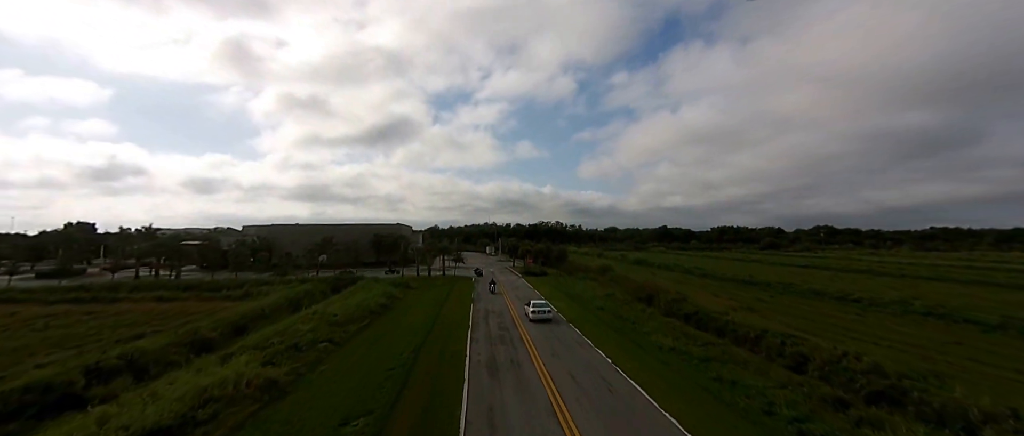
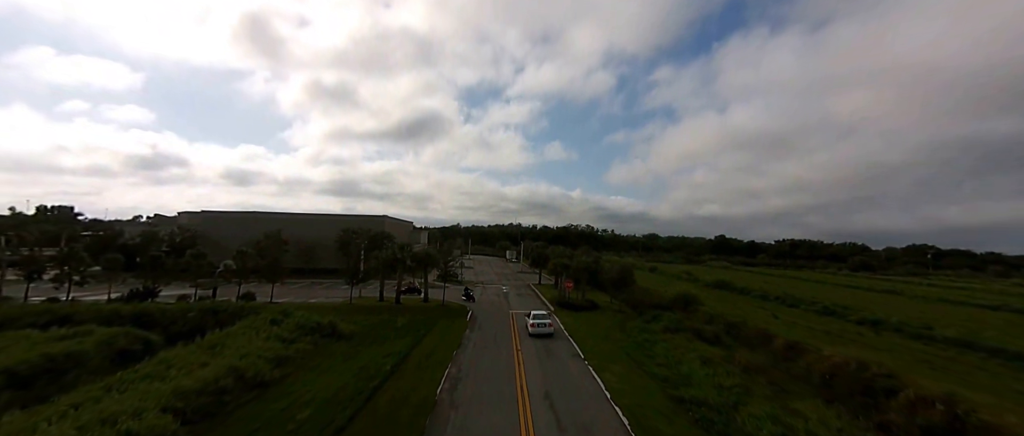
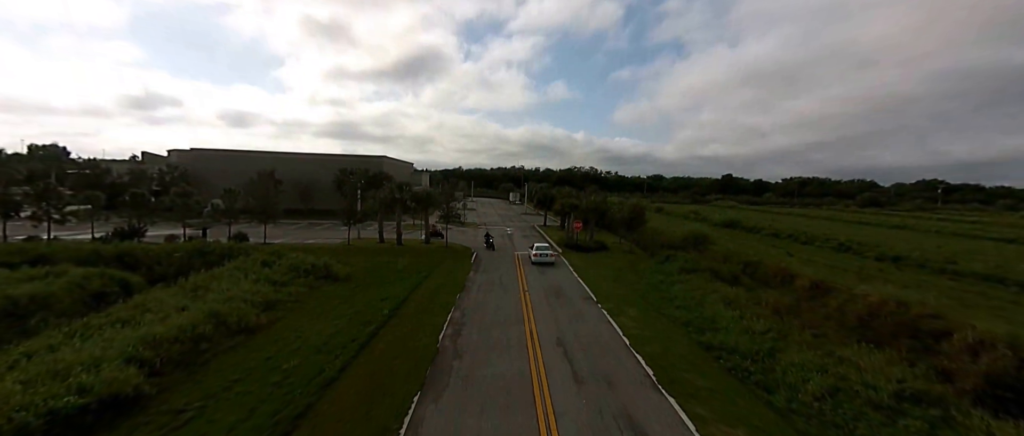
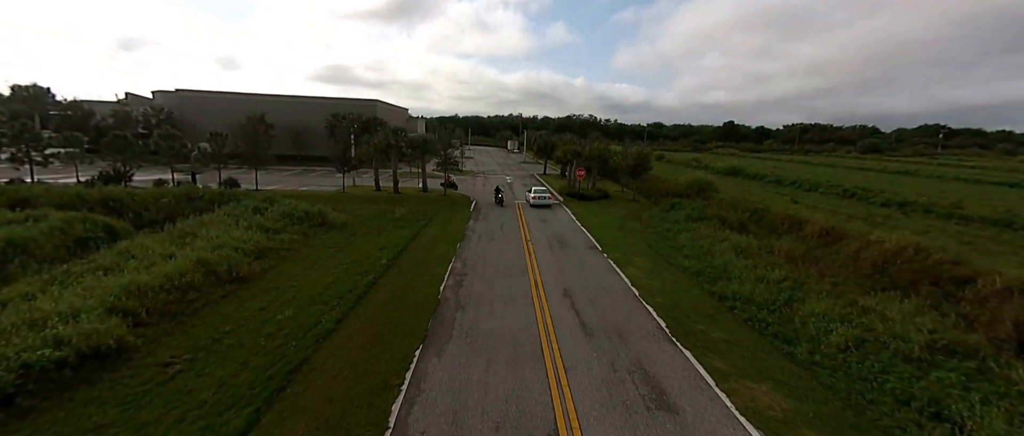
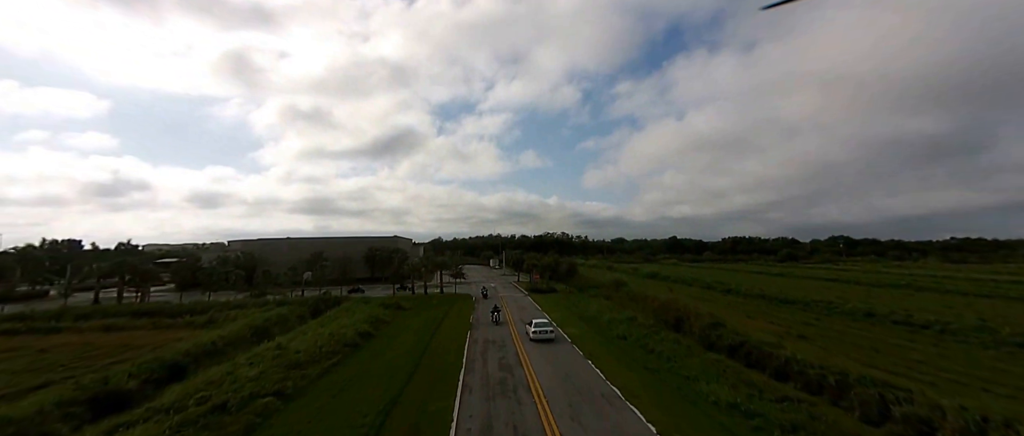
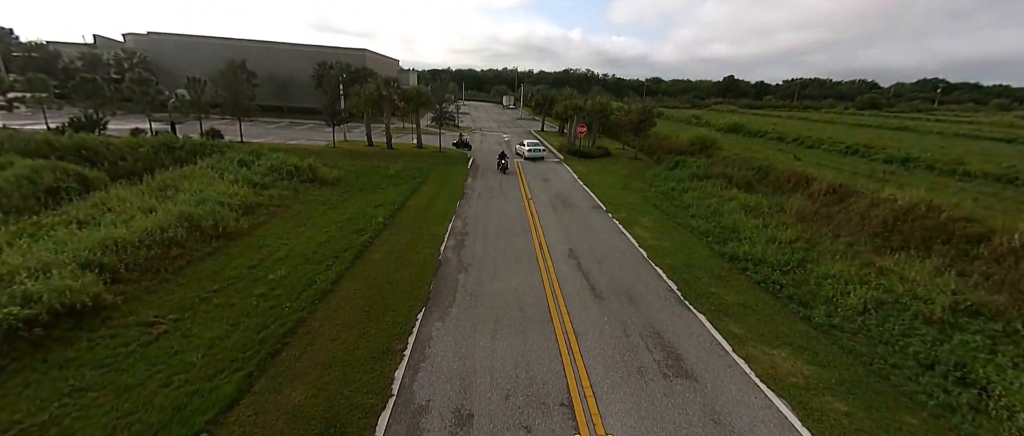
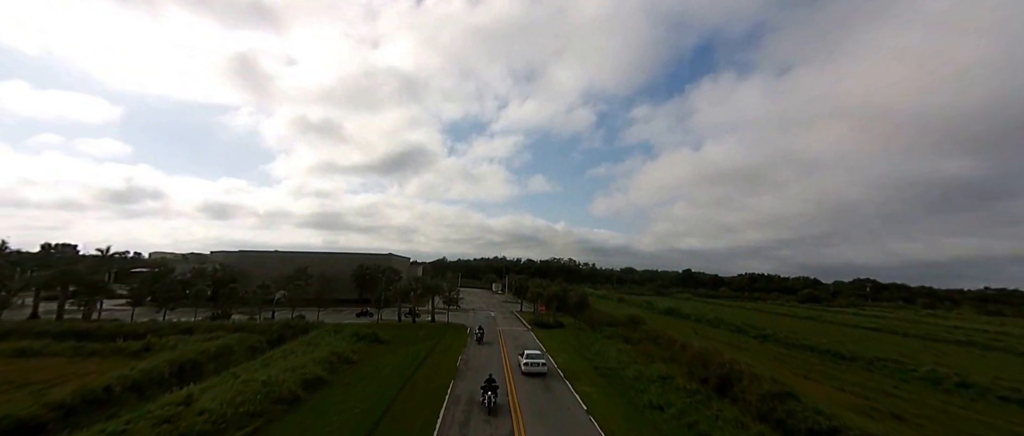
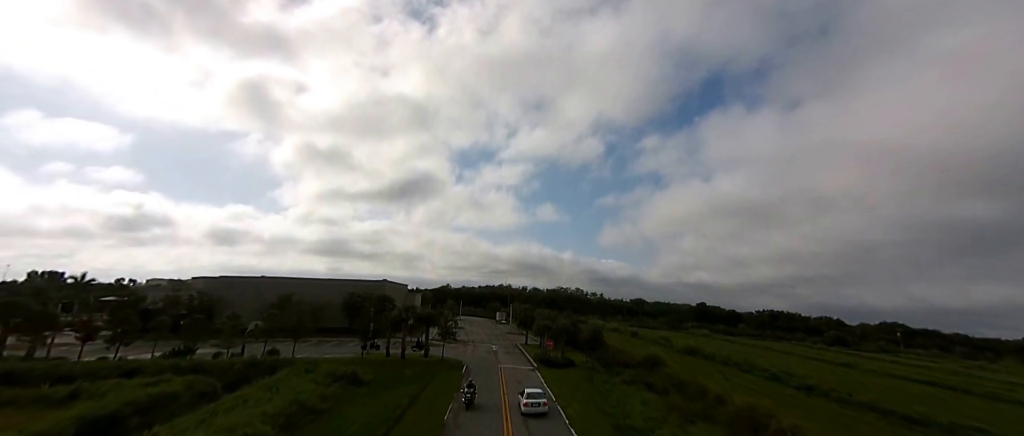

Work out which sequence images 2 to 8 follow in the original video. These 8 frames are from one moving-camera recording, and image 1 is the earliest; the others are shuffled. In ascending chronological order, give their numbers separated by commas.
5, 7, 8, 2, 3, 4, 6
